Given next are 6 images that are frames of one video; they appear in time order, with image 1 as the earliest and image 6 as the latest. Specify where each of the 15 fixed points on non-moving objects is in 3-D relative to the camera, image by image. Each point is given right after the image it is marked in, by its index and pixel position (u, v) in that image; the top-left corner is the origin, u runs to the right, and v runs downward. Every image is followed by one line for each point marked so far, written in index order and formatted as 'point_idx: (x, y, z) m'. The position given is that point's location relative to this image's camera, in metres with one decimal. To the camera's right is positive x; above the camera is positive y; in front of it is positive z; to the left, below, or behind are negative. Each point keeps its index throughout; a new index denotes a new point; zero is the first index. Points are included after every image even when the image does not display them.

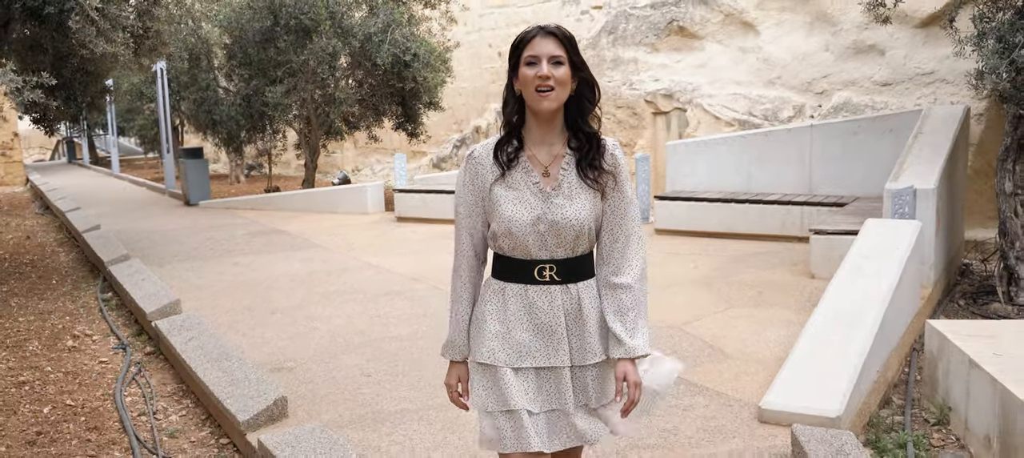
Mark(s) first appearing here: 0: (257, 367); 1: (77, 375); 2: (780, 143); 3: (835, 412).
0: (-1.4, -0.7, +4.5) m
1: (-2.7, -0.9, +5.2) m
2: (+3.0, +1.0, +9.6) m
3: (+1.3, -0.8, +3.5) m
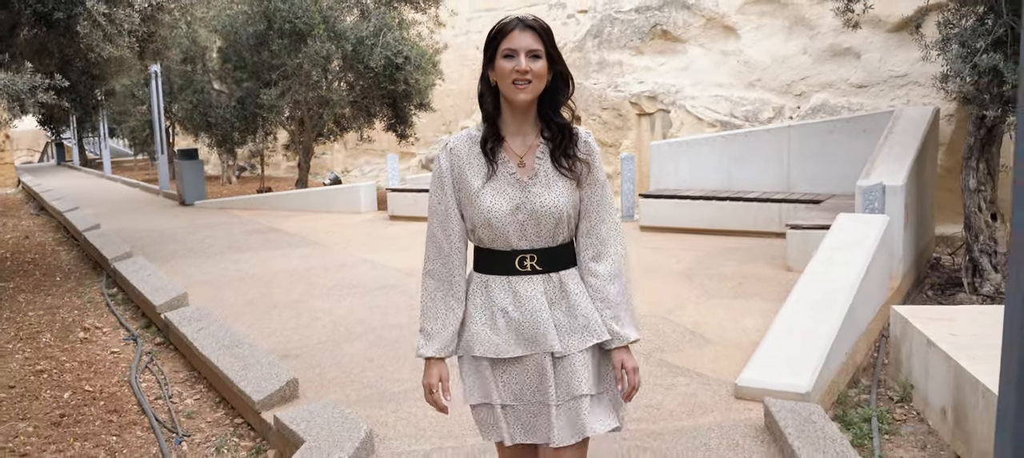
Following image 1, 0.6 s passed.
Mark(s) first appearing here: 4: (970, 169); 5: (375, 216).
0: (-1.4, -0.7, +4.8) m
1: (-2.8, -0.9, +5.5) m
2: (+2.9, +1.0, +10.0) m
3: (+1.3, -0.7, +3.8) m
4: (+3.6, +0.5, +6.5) m
5: (-1.8, +0.2, +11.0) m
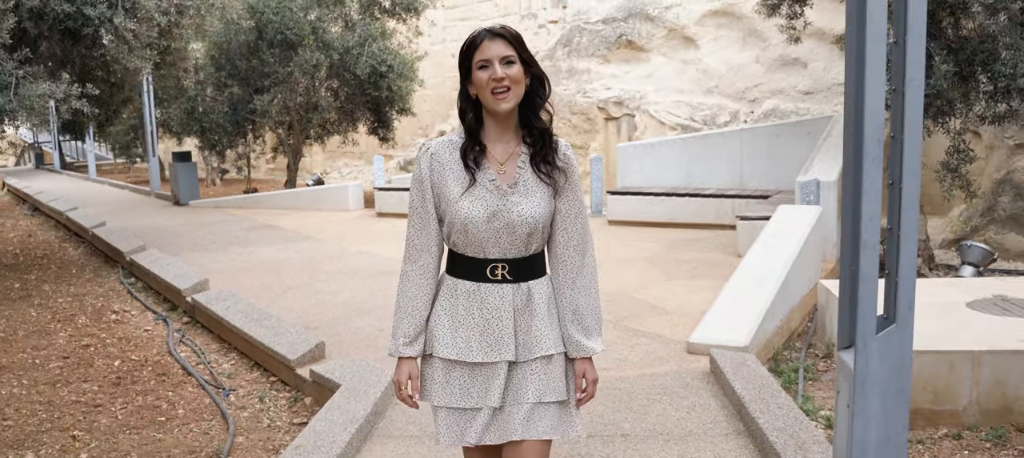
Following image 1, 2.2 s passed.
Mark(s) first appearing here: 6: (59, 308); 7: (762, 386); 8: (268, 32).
0: (-1.5, -0.6, +5.6) m
1: (-2.8, -0.8, +6.3) m
2: (+2.6, +1.1, +10.9) m
3: (+1.3, -0.6, +4.7) m
4: (+3.4, +0.6, +7.5) m
5: (-2.1, +0.2, +11.8) m
6: (-4.0, -0.7, +7.4) m
7: (+1.2, -0.7, +3.9) m
8: (-3.6, +2.9, +12.4) m
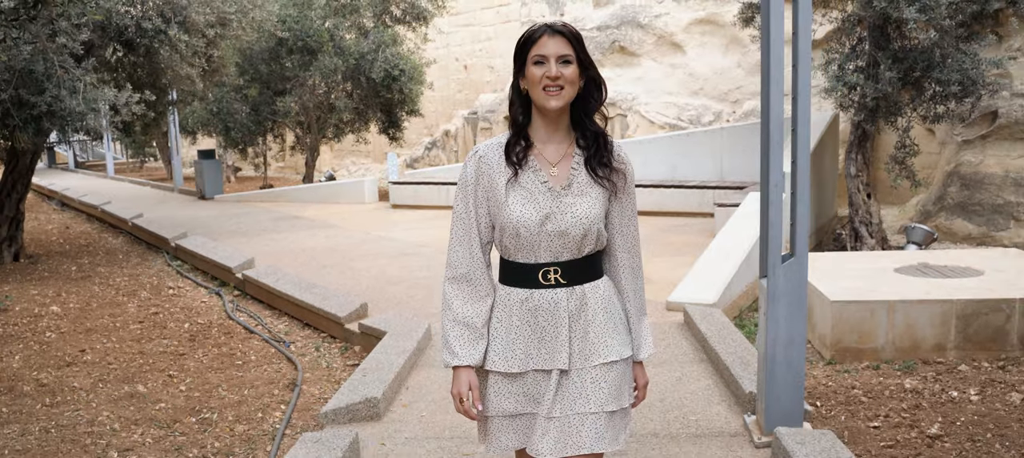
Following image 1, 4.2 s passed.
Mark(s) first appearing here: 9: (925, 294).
0: (-1.4, -0.5, +6.7) m
1: (-2.8, -0.7, +7.3) m
2: (+2.7, +1.3, +12.0) m
3: (+1.4, -0.5, +5.8) m
4: (+3.5, +0.7, +8.6) m
5: (-2.0, +0.4, +12.8) m
6: (-3.9, -0.6, +8.4) m
7: (+1.3, -0.6, +5.0) m
8: (-3.6, +3.0, +13.4) m
9: (+2.6, -0.4, +5.2) m
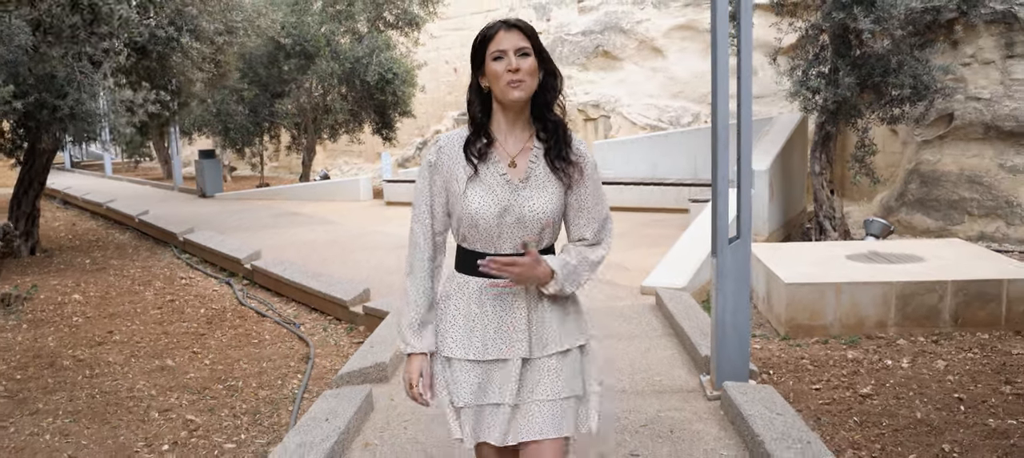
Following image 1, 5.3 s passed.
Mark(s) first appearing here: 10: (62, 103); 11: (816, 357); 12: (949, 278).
0: (-1.5, -0.4, +7.3) m
1: (-2.9, -0.6, +7.9) m
2: (+2.5, +1.3, +12.7) m
3: (+1.3, -0.4, +6.4) m
4: (+3.4, +0.8, +9.2) m
5: (-2.2, +0.4, +13.4) m
6: (-4.0, -0.5, +9.0) m
7: (+1.2, -0.5, +5.6) m
8: (-3.8, +3.1, +14.0) m
9: (+2.5, -0.3, +5.8) m
10: (-4.4, +1.2, +8.3) m
11: (+2.0, -0.8, +5.4) m
12: (+3.0, -0.3, +5.7) m
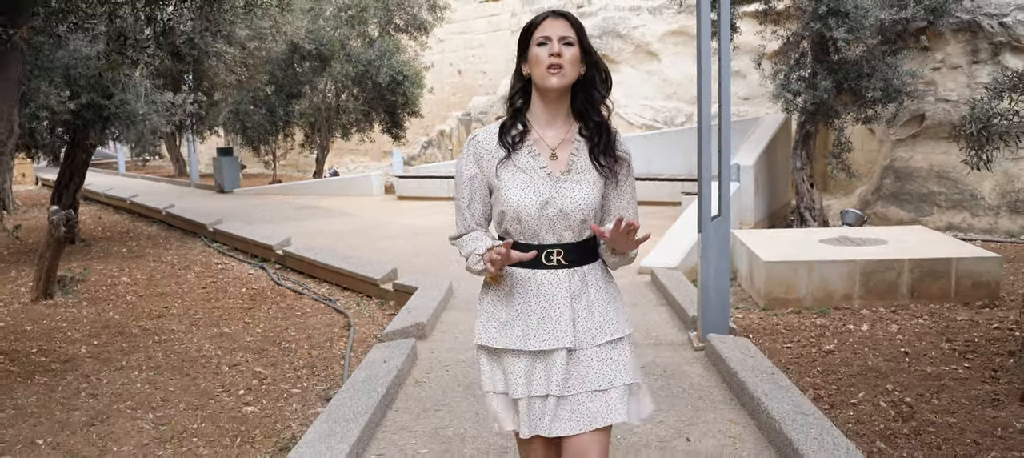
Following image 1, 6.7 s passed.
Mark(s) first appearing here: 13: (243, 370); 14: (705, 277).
0: (-1.4, -0.3, +8.1) m
1: (-2.8, -0.5, +8.7) m
2: (+2.6, +1.4, +13.5) m
3: (+1.4, -0.3, +7.2) m
4: (+3.4, +0.9, +10.1) m
5: (-2.2, +0.5, +14.2) m
6: (-4.0, -0.4, +9.8) m
7: (+1.3, -0.4, +6.5) m
8: (-3.7, +3.2, +14.8) m
9: (+2.6, -0.2, +6.7) m
10: (-4.3, +1.4, +9.1) m
11: (+2.1, -0.7, +6.2) m
12: (+3.1, -0.2, +6.6) m
13: (-1.7, -0.9, +5.4) m
14: (+1.1, -0.3, +4.9) m
